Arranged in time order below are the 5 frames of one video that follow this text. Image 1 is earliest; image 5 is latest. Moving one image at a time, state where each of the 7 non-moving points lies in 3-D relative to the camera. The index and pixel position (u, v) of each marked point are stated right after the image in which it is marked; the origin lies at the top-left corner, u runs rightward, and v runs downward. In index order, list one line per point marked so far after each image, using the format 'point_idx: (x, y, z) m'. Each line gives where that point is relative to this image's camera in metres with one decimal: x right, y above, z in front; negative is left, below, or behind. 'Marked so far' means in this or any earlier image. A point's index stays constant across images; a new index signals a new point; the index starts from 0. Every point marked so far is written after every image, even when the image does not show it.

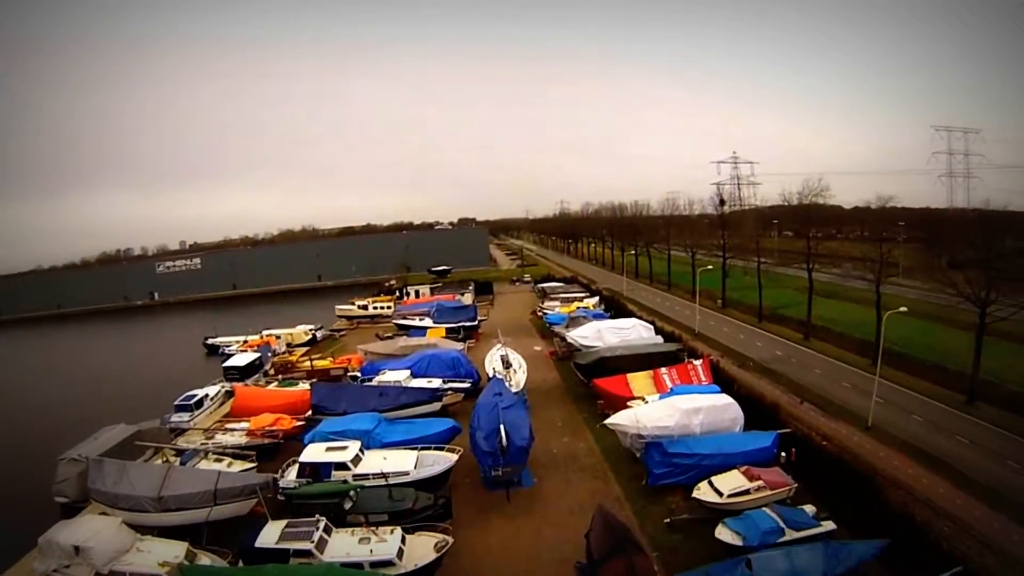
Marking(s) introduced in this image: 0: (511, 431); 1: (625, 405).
0: (-0.1, -3.0, +11.0) m
1: (+3.3, -3.3, +15.1) m
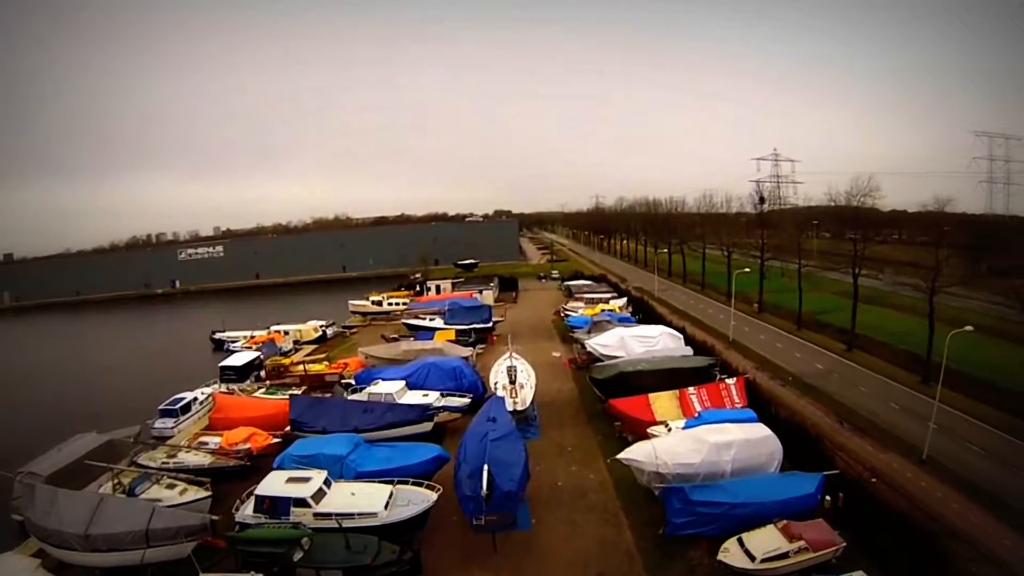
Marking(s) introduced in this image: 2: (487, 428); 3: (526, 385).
0: (-0.3, -3.2, +9.2) m
1: (+3.3, -3.6, +13.2) m
2: (-0.5, -2.8, +10.6) m
3: (+0.4, -2.8, +14.7) m
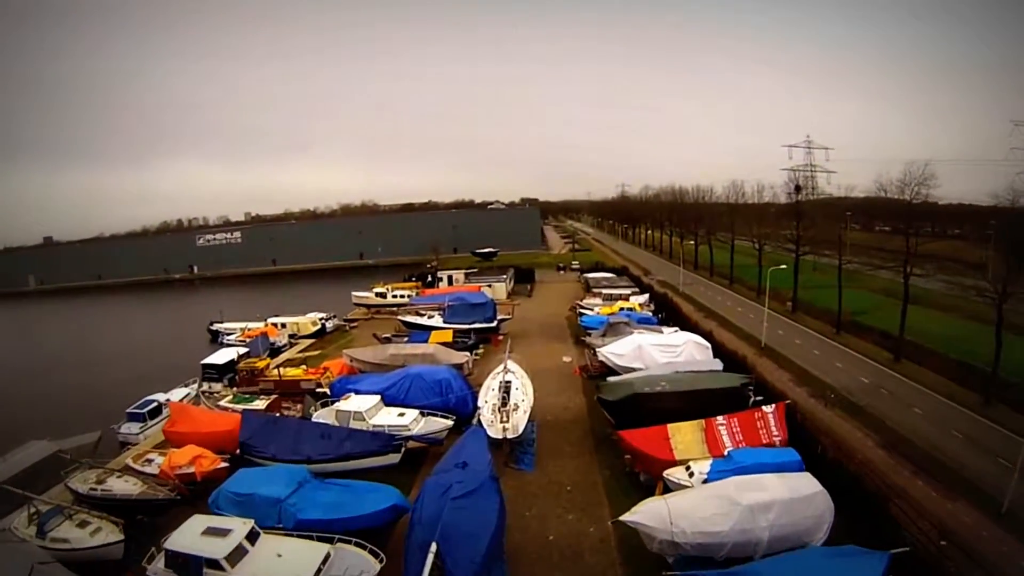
0: (-0.7, -3.3, +6.9) m
1: (+3.0, -3.7, +10.7) m
2: (-0.9, -3.0, +8.3) m
3: (+0.2, -2.8, +12.4) m
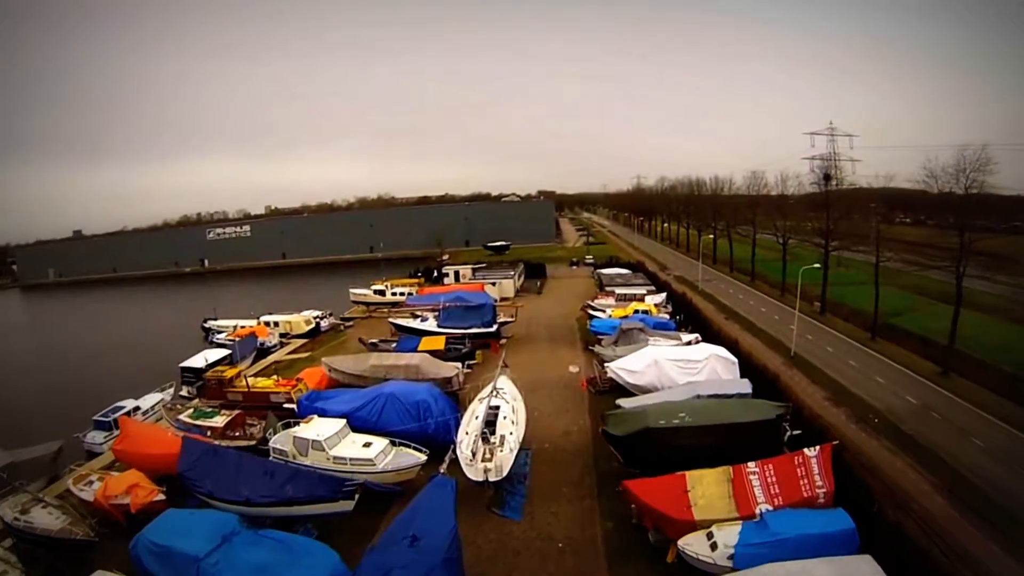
0: (-1.2, -3.6, +4.9) m
1: (+2.7, -3.9, +8.6) m
2: (-1.3, -3.2, +6.3) m
3: (-0.1, -3.0, +10.4) m
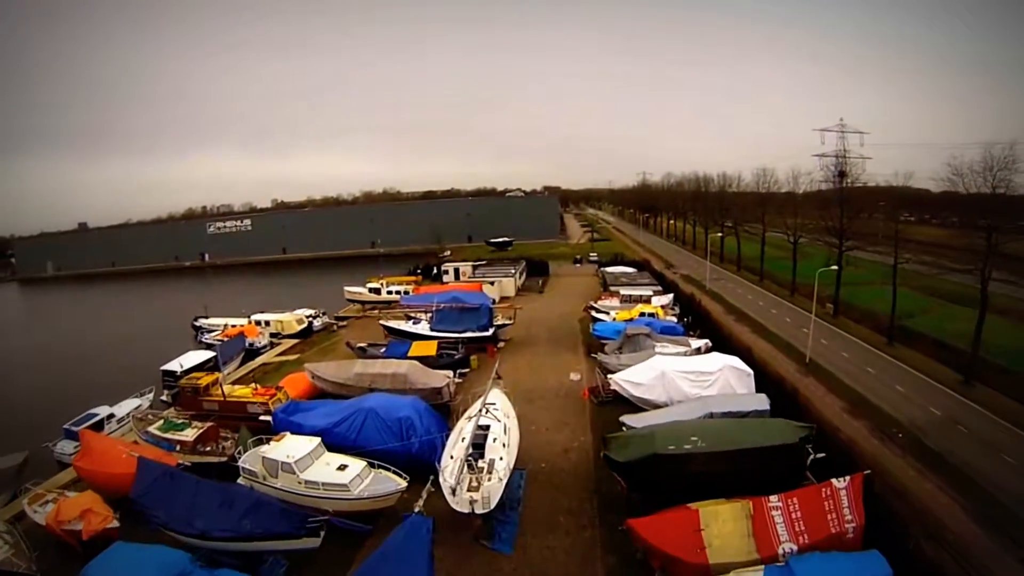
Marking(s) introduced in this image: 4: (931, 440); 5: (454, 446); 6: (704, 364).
0: (-1.4, -3.7, +3.8) m
1: (+2.5, -4.1, +7.5) m
2: (-1.5, -3.3, +5.3) m
3: (-0.3, -3.1, +9.3) m
4: (+11.7, -4.1, +14.7) m
5: (-1.1, -2.9, +10.2) m
6: (+4.8, -1.9, +13.3) m
